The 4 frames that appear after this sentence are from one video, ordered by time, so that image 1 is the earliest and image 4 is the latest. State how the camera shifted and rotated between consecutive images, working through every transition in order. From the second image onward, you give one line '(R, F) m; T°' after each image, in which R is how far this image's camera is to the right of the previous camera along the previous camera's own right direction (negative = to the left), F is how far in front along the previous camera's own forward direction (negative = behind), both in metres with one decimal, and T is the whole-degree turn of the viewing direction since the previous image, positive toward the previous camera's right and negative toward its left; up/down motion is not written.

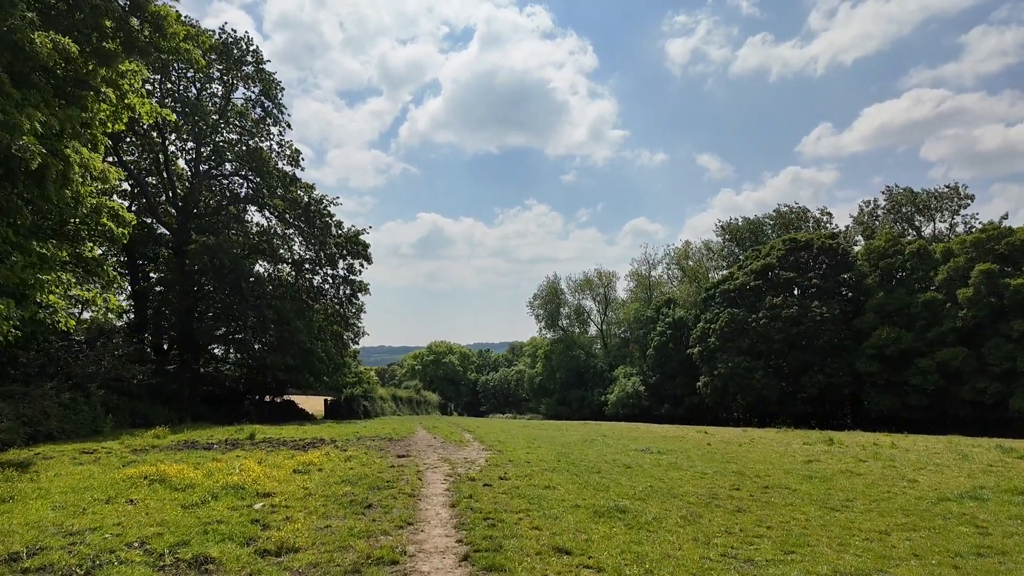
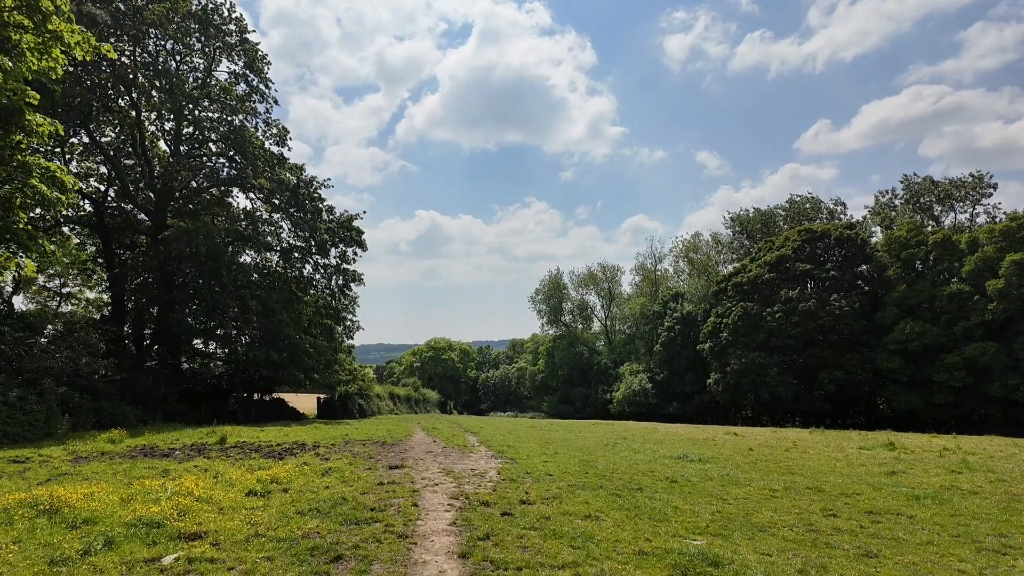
(-0.4, +2.3) m; 0°
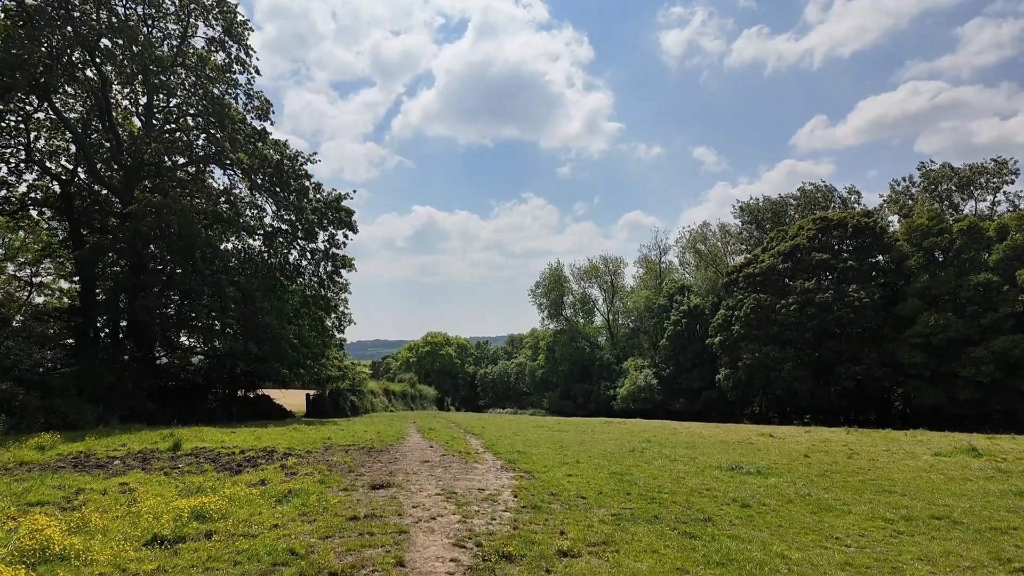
(-0.4, +2.5) m; 0°
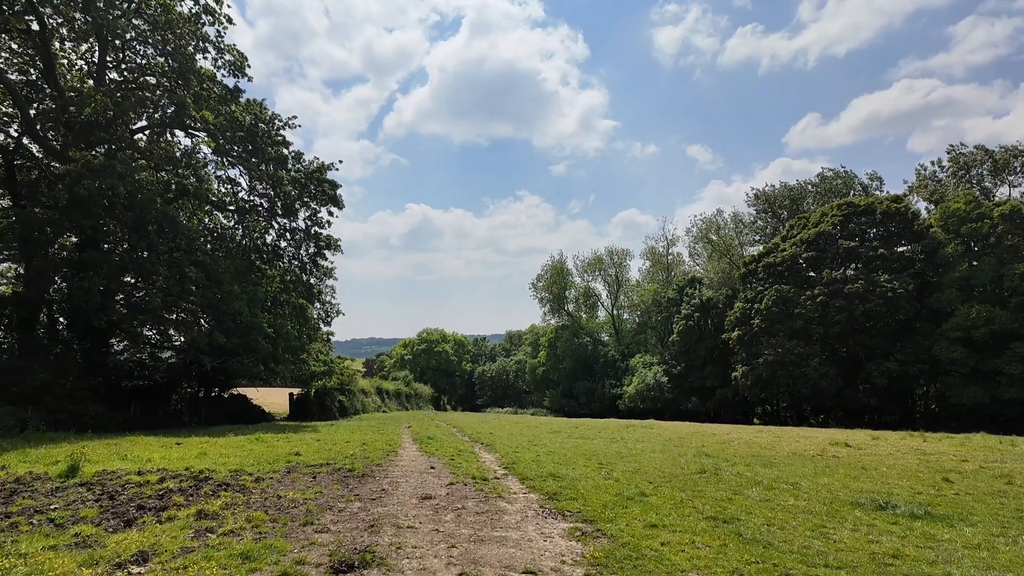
(-0.7, +3.6) m; +1°
